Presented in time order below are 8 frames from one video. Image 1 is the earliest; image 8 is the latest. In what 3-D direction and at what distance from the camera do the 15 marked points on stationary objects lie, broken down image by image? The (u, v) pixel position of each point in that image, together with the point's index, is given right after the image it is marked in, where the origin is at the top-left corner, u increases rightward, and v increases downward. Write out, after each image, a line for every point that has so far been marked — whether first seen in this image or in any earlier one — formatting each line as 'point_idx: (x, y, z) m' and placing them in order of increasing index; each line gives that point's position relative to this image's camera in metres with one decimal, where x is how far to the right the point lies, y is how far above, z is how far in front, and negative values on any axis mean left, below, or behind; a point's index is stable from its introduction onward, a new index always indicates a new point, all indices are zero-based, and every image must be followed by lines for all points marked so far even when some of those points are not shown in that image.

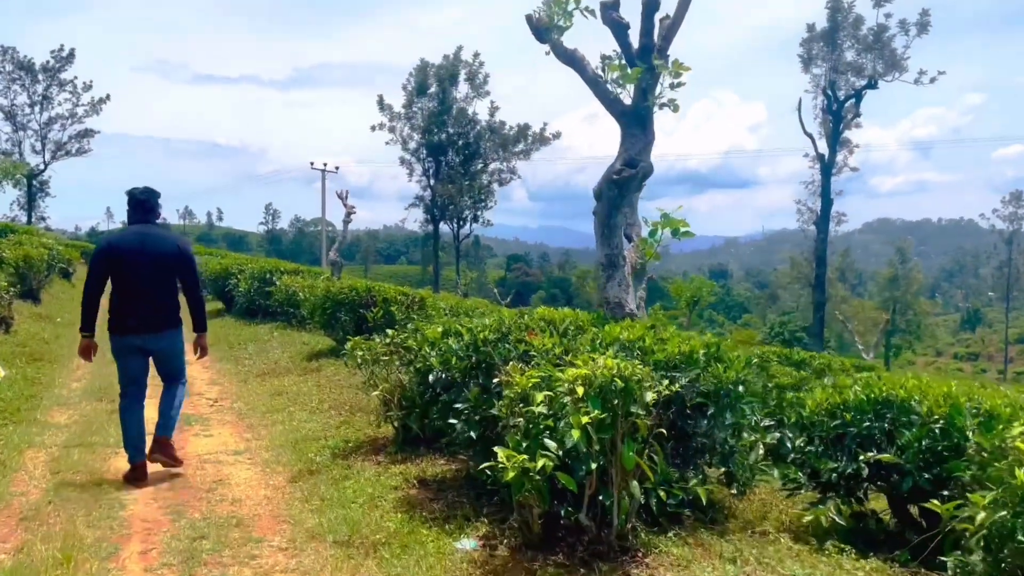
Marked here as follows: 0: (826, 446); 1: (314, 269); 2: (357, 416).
0: (+2.0, -1.0, +5.1) m
1: (-3.7, +0.4, +15.2) m
2: (-1.4, -1.1, +7.1) m
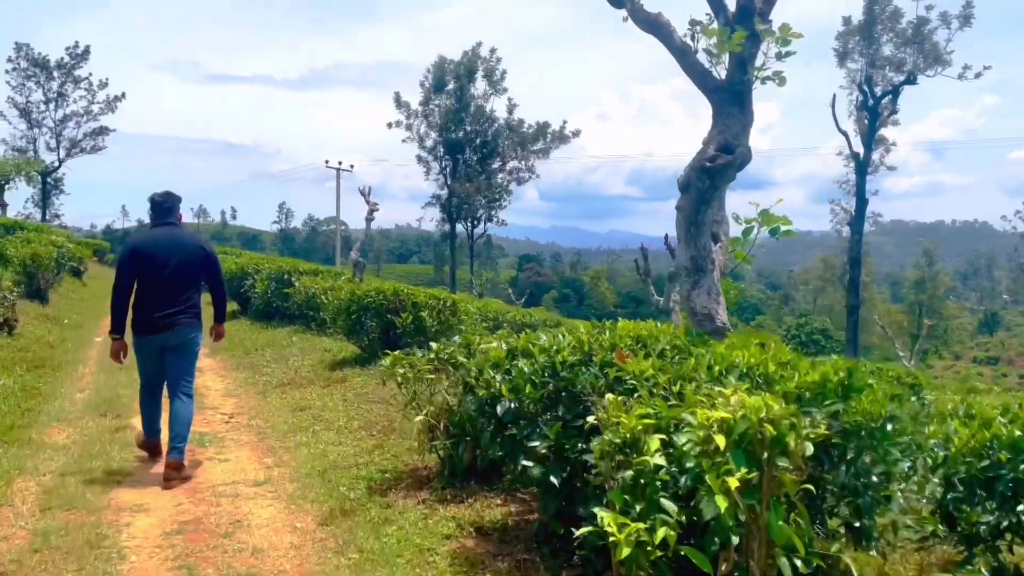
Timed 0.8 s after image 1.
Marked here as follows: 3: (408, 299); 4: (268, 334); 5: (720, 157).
0: (+2.4, -1.1, +4.2) m
1: (-3.2, +0.3, +14.4) m
2: (-0.9, -1.2, +6.3) m
3: (-1.3, -0.1, +9.6) m
4: (-3.9, -0.7, +12.9) m
5: (+1.2, +0.8, +4.6) m
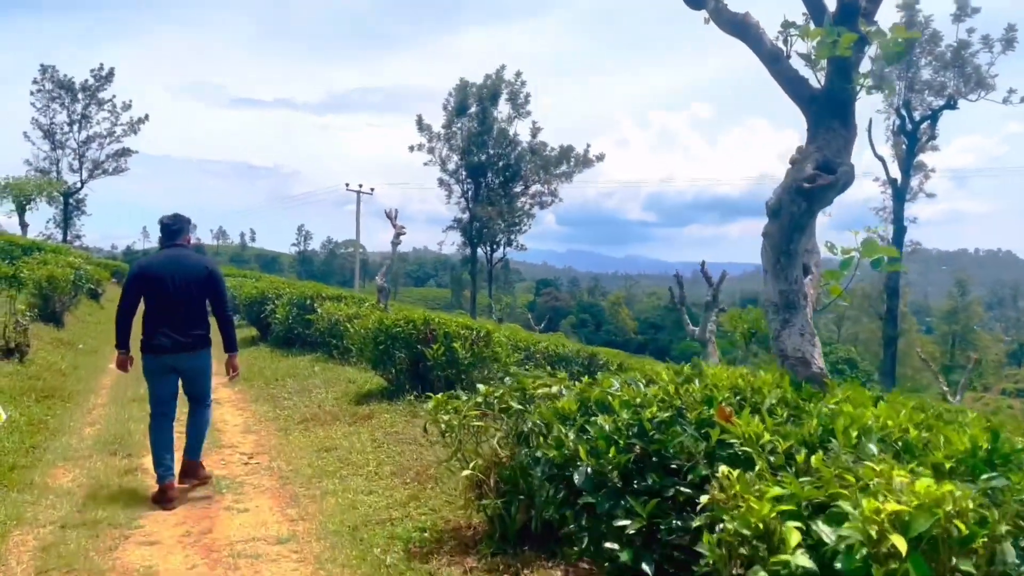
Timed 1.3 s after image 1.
0: (+2.7, -1.3, +3.5) m
1: (-2.6, -0.1, +13.8) m
2: (-0.6, -1.4, +5.6) m
3: (-0.8, -0.4, +9.0) m
4: (-3.4, -1.1, +12.3) m
5: (+1.5, +0.6, +4.0) m
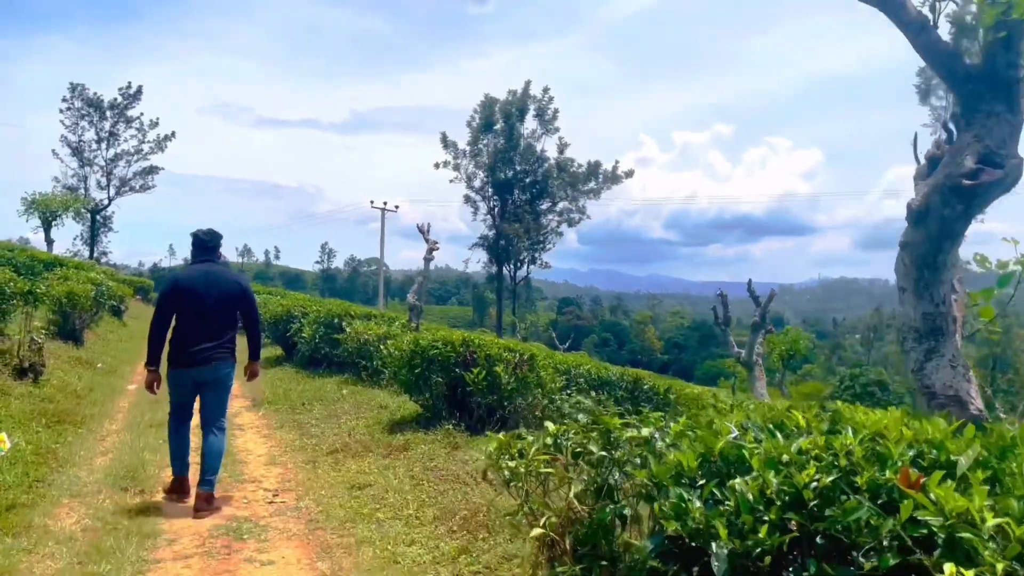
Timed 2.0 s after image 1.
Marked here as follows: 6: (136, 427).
0: (+3.0, -1.3, +2.7) m
1: (-2.0, -0.4, +13.1) m
2: (-0.2, -1.5, +4.9) m
3: (-0.3, -0.6, +8.3) m
4: (-2.8, -1.4, +11.6) m
5: (+1.9, +0.5, +3.2) m
6: (-4.0, -1.5, +8.6) m
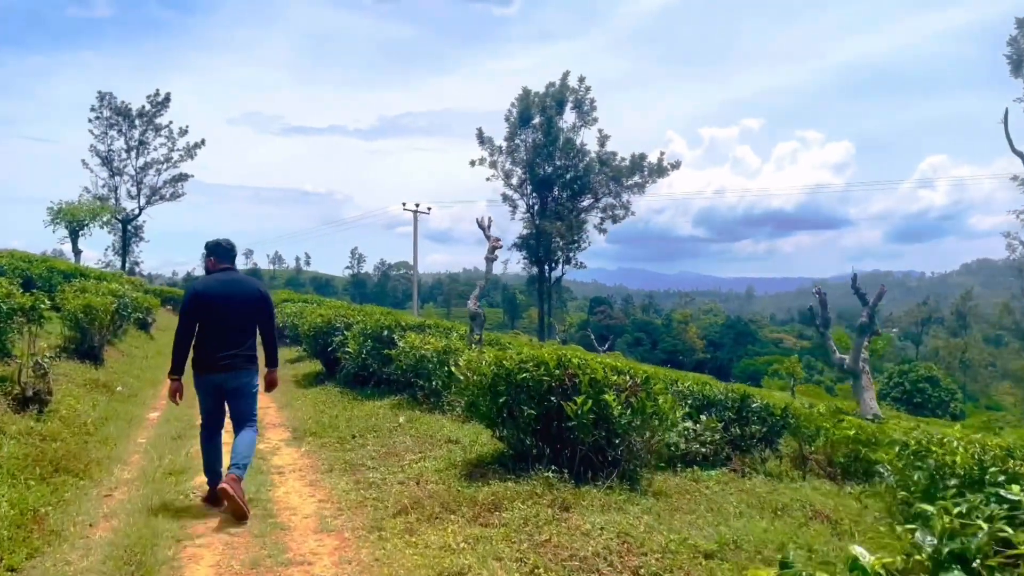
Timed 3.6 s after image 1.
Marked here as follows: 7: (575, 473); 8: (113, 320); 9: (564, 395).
0: (+3.7, -1.3, +0.7) m
1: (-1.0, -0.5, +11.4) m
2: (+0.6, -1.6, +3.1) m
3: (+0.6, -0.7, +6.5) m
4: (-1.8, -1.5, +9.9) m
5: (+2.6, +0.5, +1.3) m
6: (-3.1, -1.6, +6.9) m
7: (+0.5, -1.5, +6.4) m
8: (-7.6, -0.6, +15.3) m
9: (+0.4, -0.8, +6.5) m
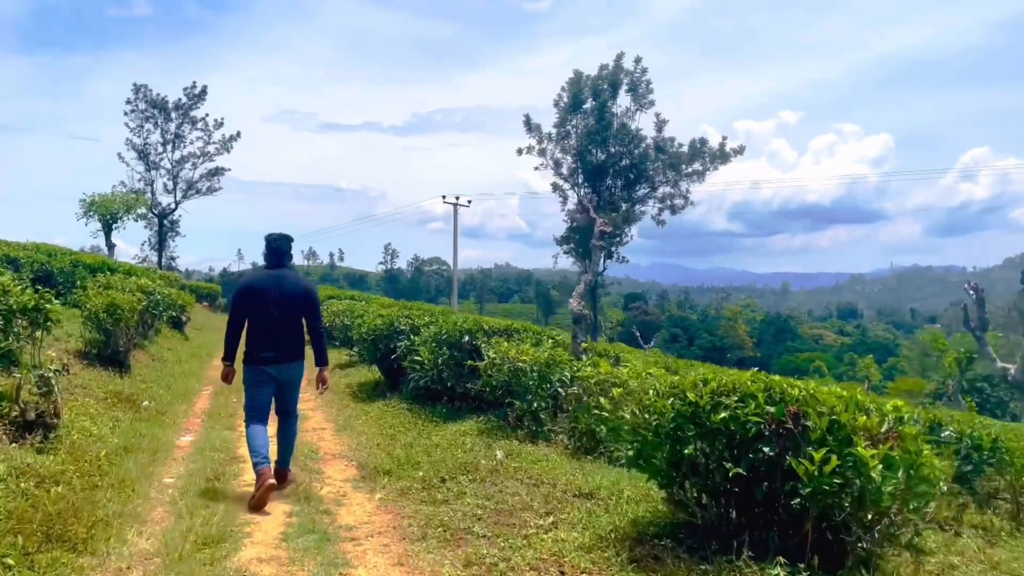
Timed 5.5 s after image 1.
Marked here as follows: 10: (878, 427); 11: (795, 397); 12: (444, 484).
0: (+4.5, -1.3, -1.5) m
1: (+0.3, -0.5, +9.3) m
2: (+1.5, -1.6, +0.9) m
3: (+1.6, -0.6, +4.3) m
4: (-0.6, -1.4, +7.8) m
5: (+3.4, +0.5, -0.9) m
6: (-2.0, -1.6, +4.9) m
7: (+1.5, -1.5, +4.3) m
8: (-6.2, -0.5, +13.5) m
9: (+1.5, -0.8, +4.4) m
10: (+1.9, -0.7, +4.3) m
11: (+1.5, -0.6, +4.5) m
12: (-0.6, -1.5, +6.4) m
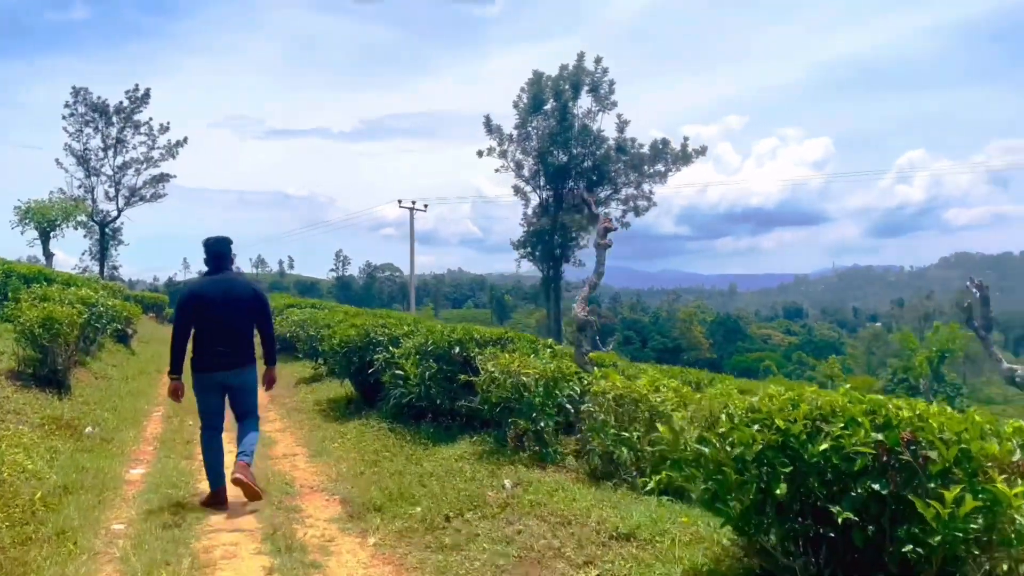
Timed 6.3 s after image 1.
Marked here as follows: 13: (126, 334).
0: (+5.1, -1.2, -2.2) m
1: (+0.2, -0.5, +8.4) m
2: (+1.9, -1.5, +0.1) m
3: (+1.8, -0.6, +3.5) m
4: (-0.6, -1.5, +6.9) m
5: (+3.9, +0.5, -1.6) m
6: (-1.8, -1.6, +3.9) m
7: (+1.8, -1.5, +3.5) m
8: (-6.5, -0.7, +12.2) m
9: (+1.7, -0.8, +3.6) m
10: (+2.2, -0.7, +3.6) m
11: (+1.7, -0.6, +3.7) m
12: (-0.4, -1.6, +5.5) m
13: (-8.7, -1.0, +18.2) m
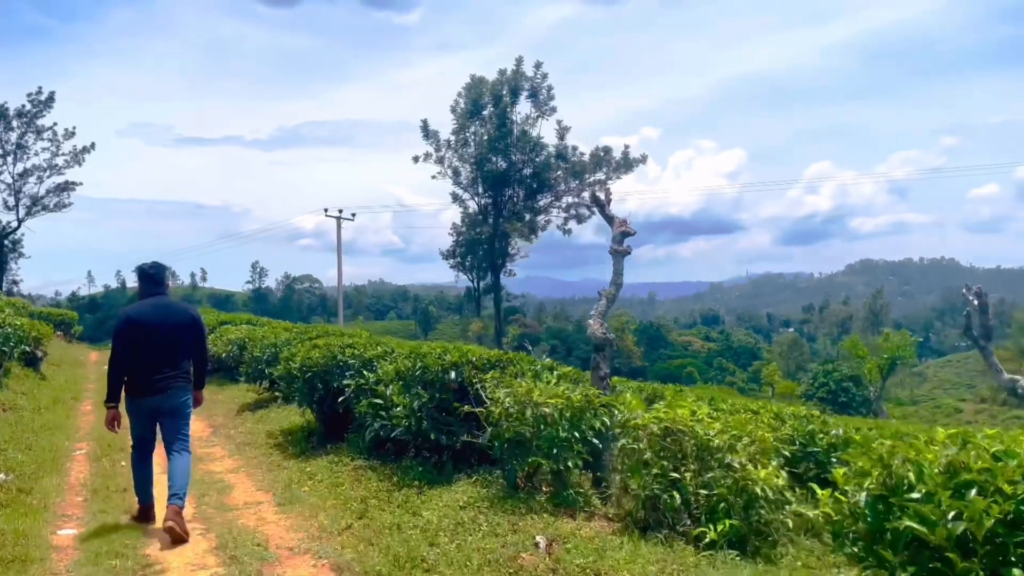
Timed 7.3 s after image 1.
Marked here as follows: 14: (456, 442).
0: (+6.1, -1.2, -2.7) m
1: (+0.2, -0.6, +7.4) m
2: (+2.7, -1.5, -0.7) m
3: (+2.3, -0.7, +2.7) m
4: (-0.4, -1.6, +5.8) m
5: (+4.8, +0.6, -2.2) m
6: (-1.4, -1.7, +2.7) m
7: (+2.2, -1.5, +2.6) m
8: (-6.9, -1.0, +10.6) m
9: (+2.1, -0.9, +2.7) m
10: (+2.6, -0.8, +2.7) m
11: (+2.2, -0.7, +2.8) m
12: (-0.2, -1.7, +4.4) m
13: (-9.6, -1.4, +16.2) m
14: (-0.6, -1.4, +6.9) m
